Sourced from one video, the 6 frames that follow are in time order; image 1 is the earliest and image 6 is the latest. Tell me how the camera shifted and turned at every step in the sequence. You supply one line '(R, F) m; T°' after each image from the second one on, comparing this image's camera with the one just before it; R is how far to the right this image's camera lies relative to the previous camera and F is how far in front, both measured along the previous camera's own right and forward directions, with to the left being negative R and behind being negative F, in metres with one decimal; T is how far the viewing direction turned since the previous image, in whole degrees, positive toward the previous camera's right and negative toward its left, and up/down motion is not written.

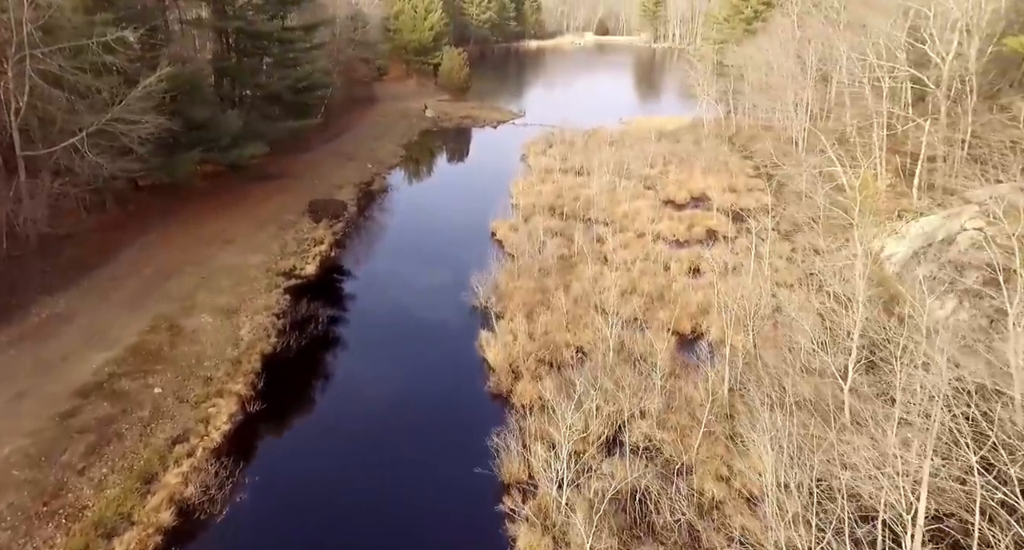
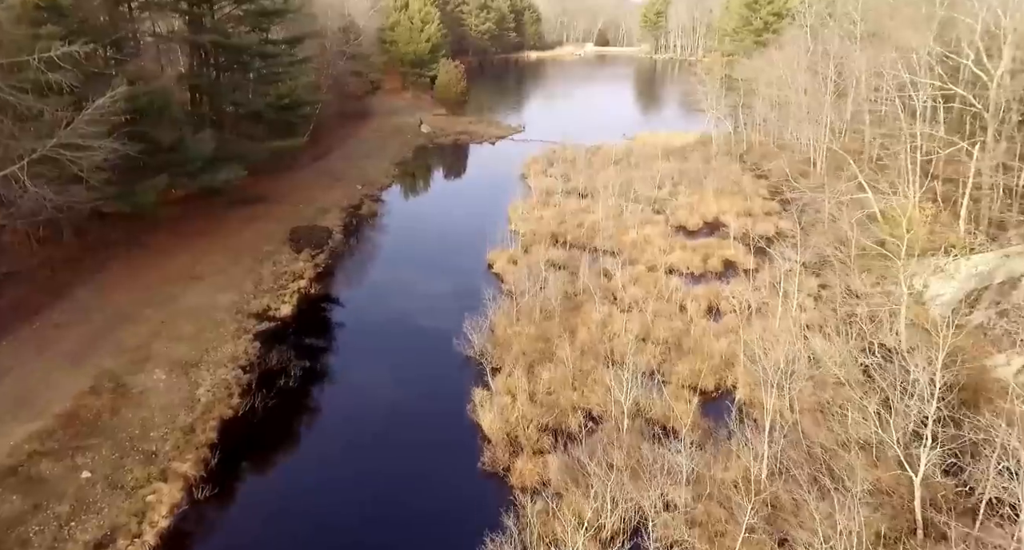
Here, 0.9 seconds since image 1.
(0.0, +1.8) m; 0°
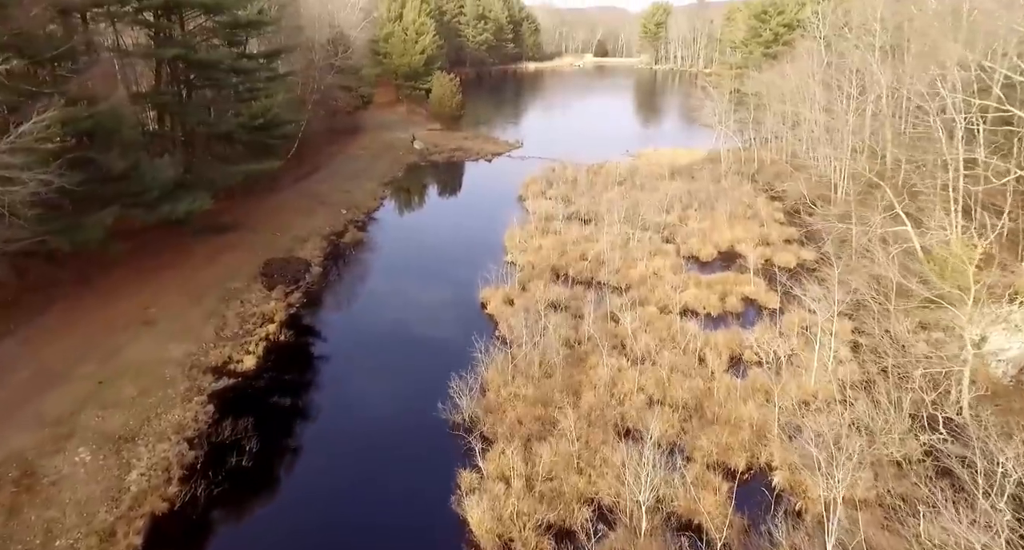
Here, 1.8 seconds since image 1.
(+0.1, +2.0) m; 0°
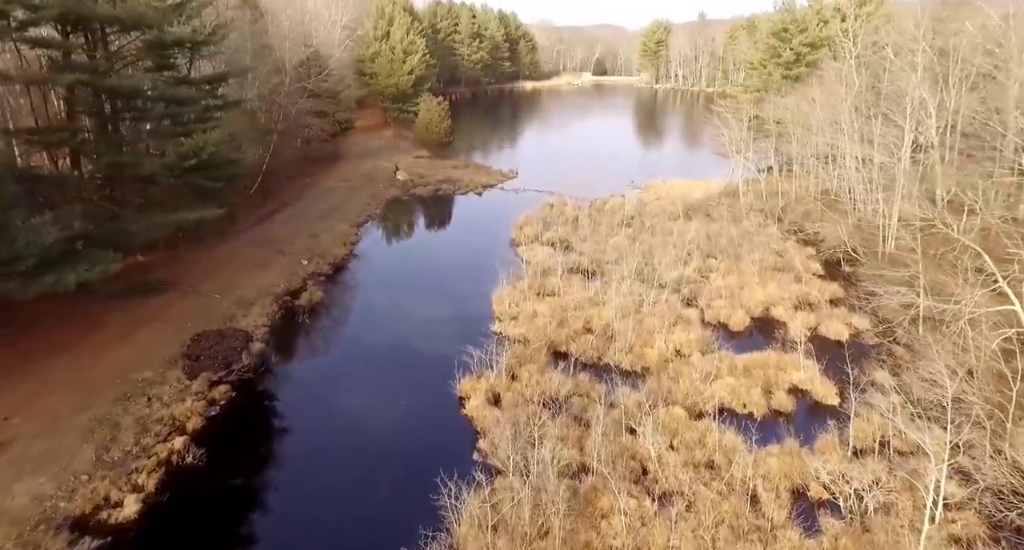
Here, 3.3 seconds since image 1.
(+0.3, +3.8) m; 0°
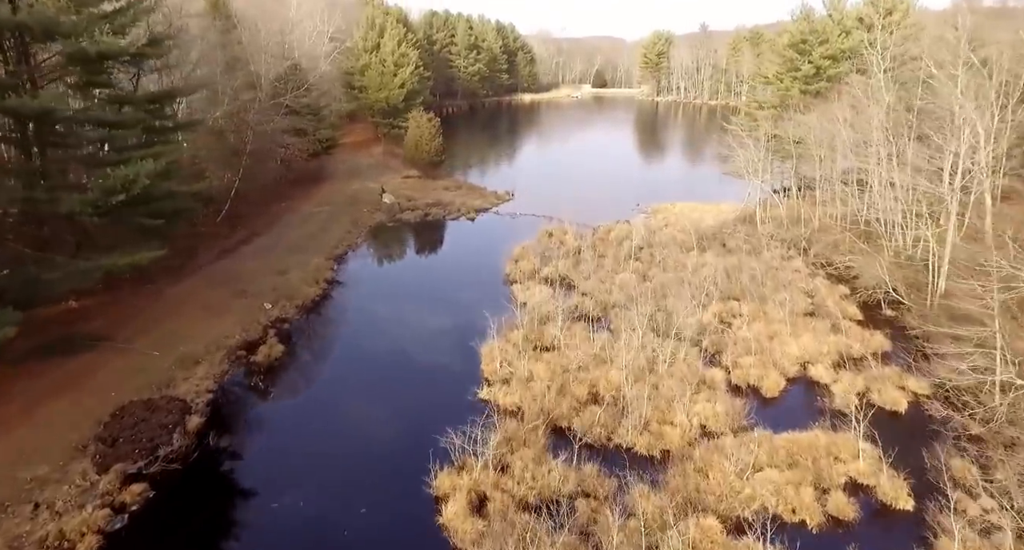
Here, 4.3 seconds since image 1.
(+0.2, +2.7) m; 0°
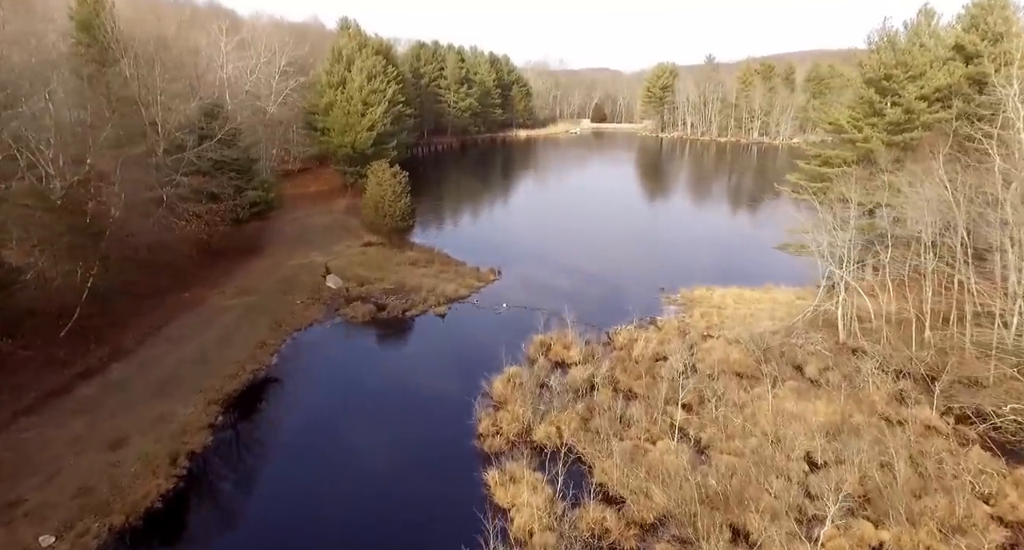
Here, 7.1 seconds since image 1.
(+0.5, +7.9) m; 0°
